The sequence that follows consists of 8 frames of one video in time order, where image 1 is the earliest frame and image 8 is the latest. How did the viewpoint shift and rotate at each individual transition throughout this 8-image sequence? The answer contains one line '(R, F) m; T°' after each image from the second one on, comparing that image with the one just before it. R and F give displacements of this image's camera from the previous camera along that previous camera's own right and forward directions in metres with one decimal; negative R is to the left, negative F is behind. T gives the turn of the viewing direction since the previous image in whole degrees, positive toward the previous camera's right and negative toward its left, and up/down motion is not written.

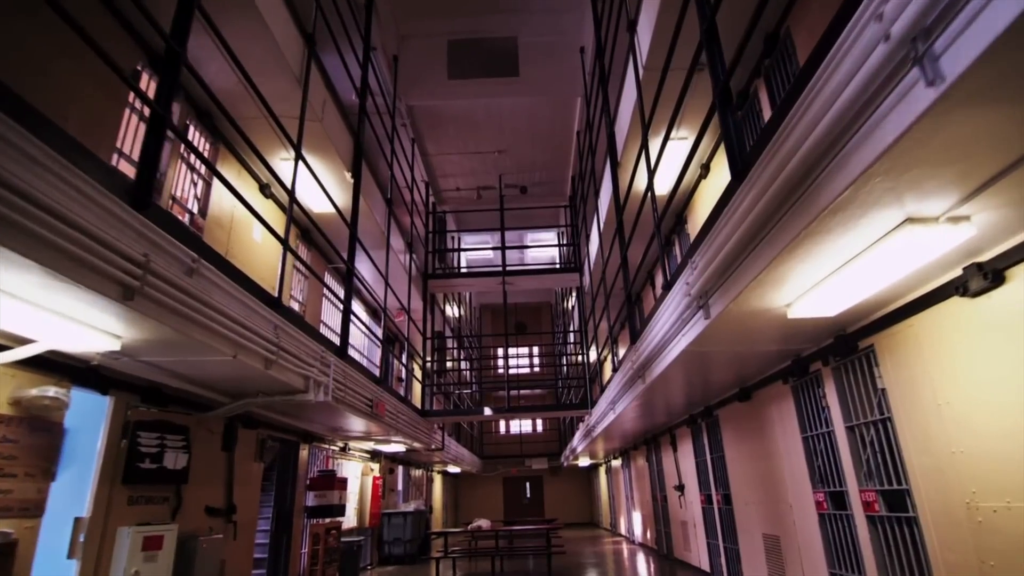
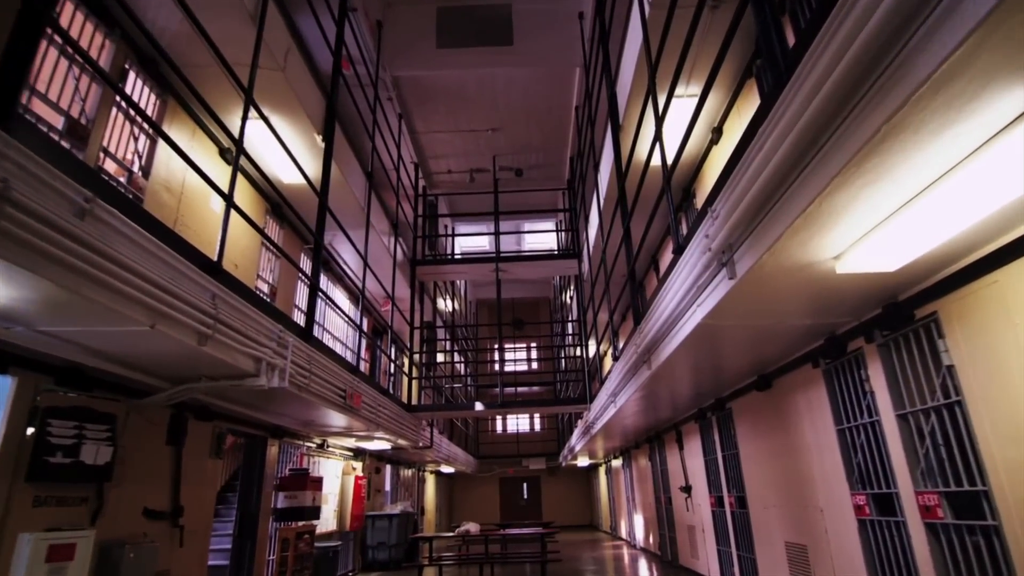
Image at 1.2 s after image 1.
(+0.1, +0.5) m; 0°
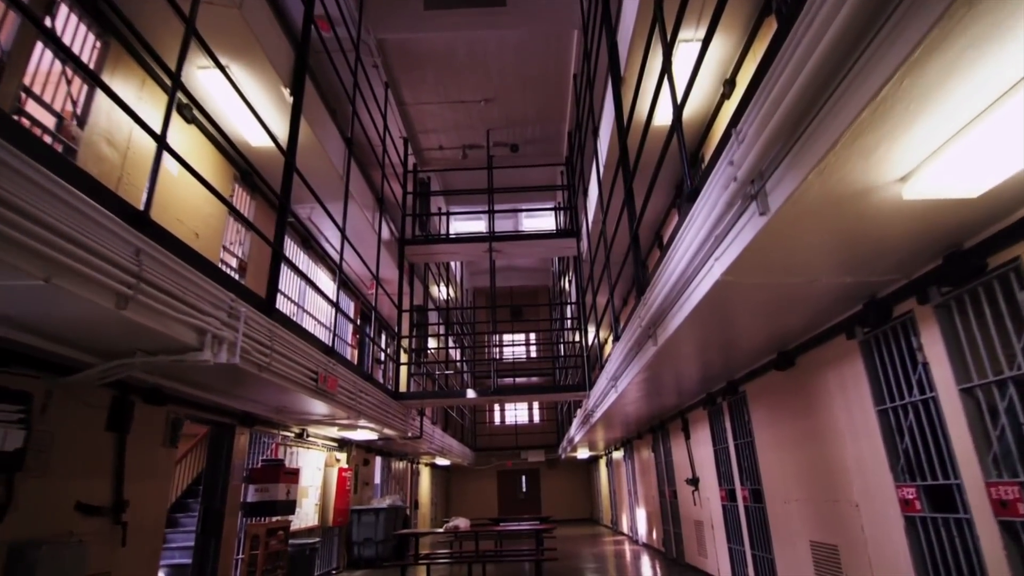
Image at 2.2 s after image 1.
(+0.1, +0.5) m; 0°
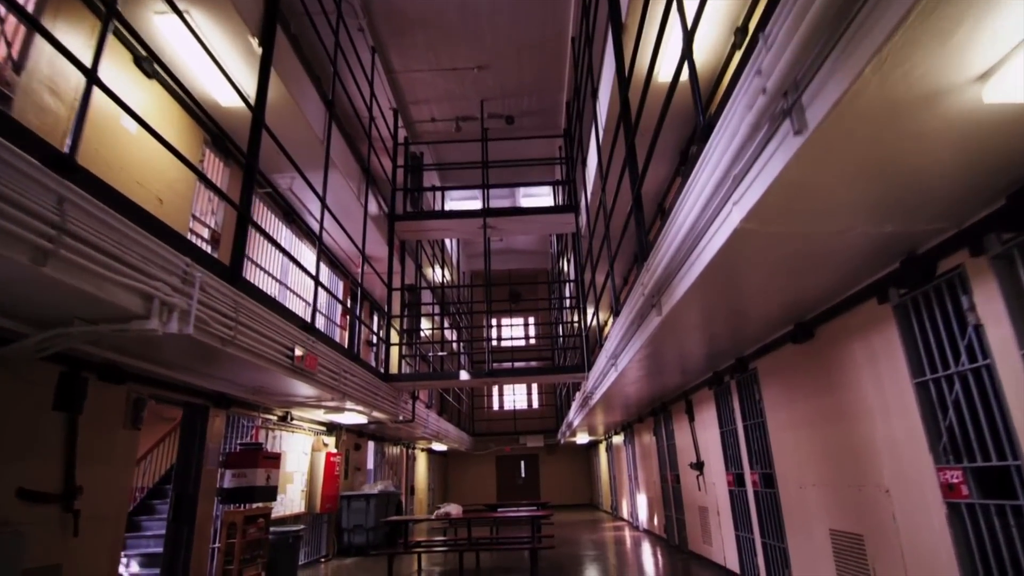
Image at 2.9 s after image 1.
(+0.1, +0.3) m; 0°
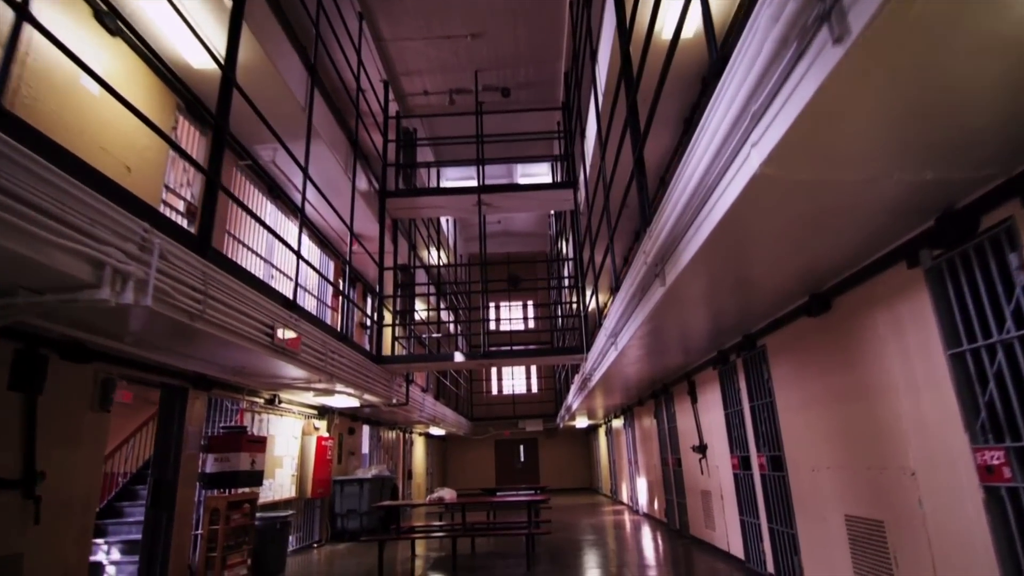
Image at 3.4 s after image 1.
(0.0, +0.2) m; 0°
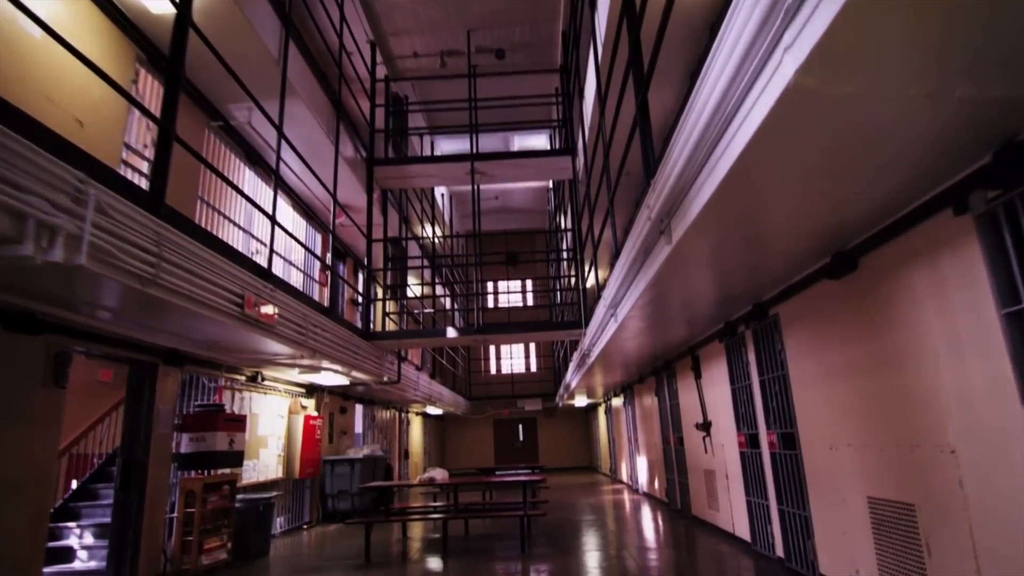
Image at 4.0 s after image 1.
(+0.1, +0.3) m; 0°
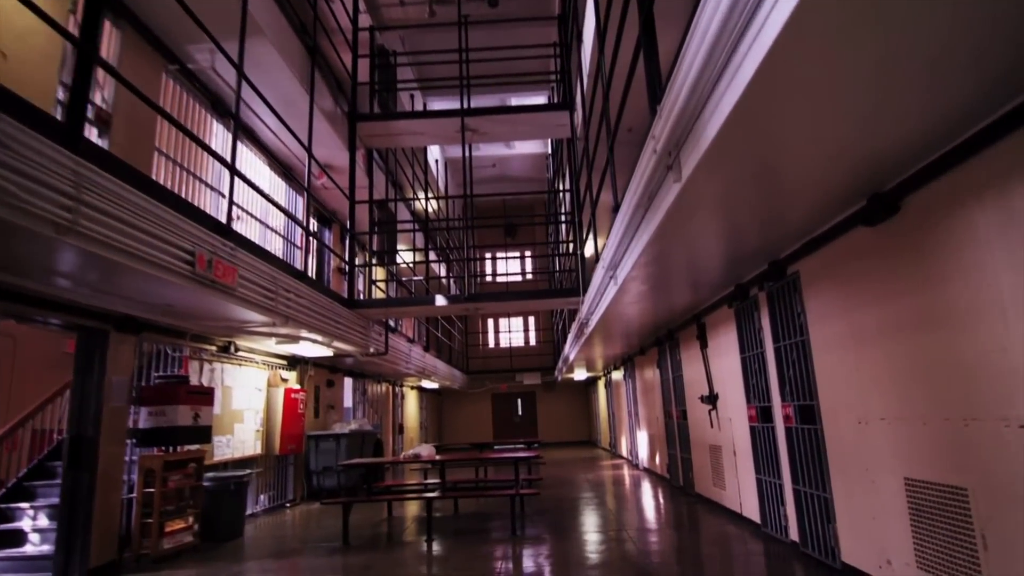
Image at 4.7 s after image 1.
(+0.1, +0.4) m; 0°
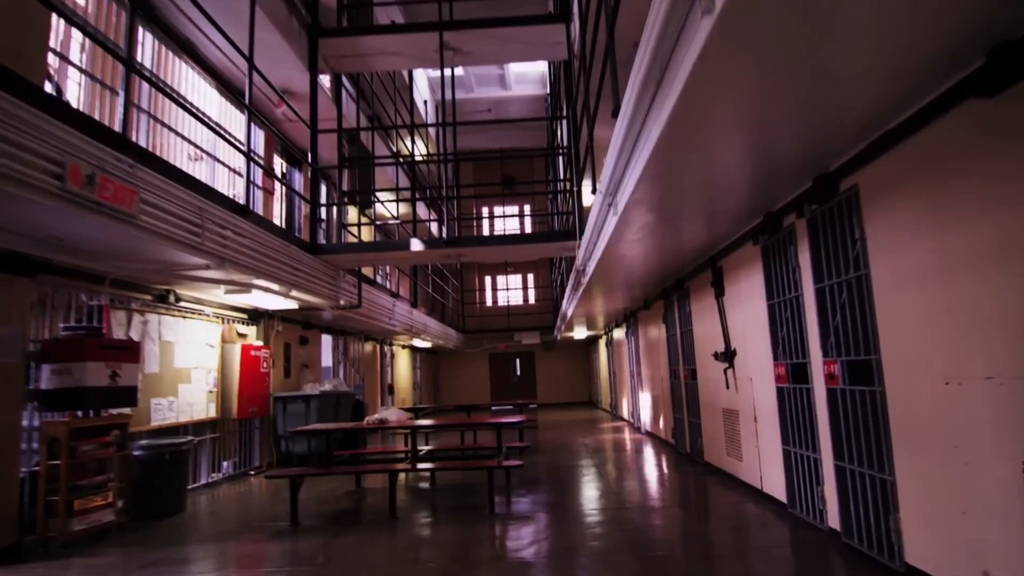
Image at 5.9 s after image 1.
(+0.2, +0.7) m; 0°
